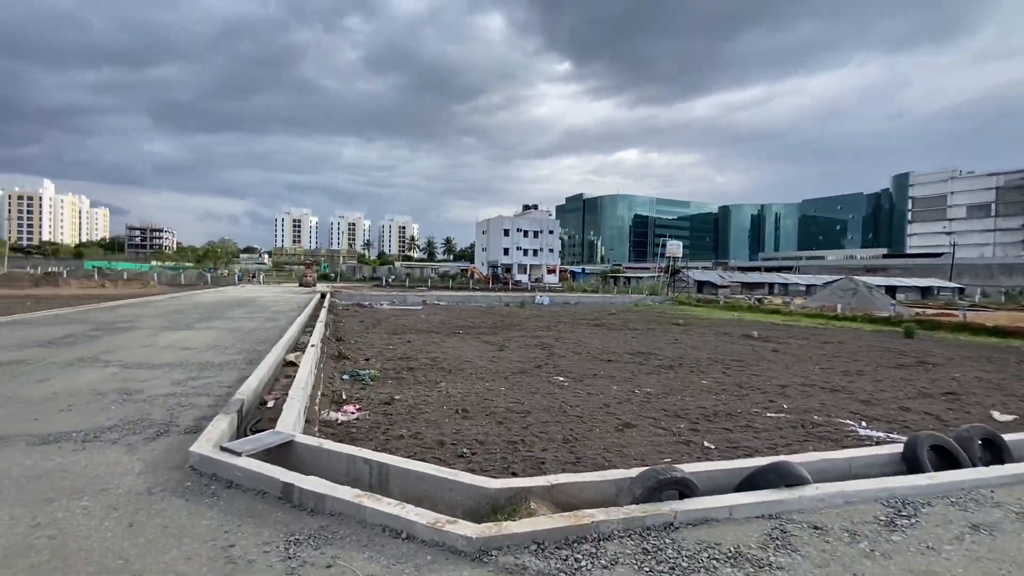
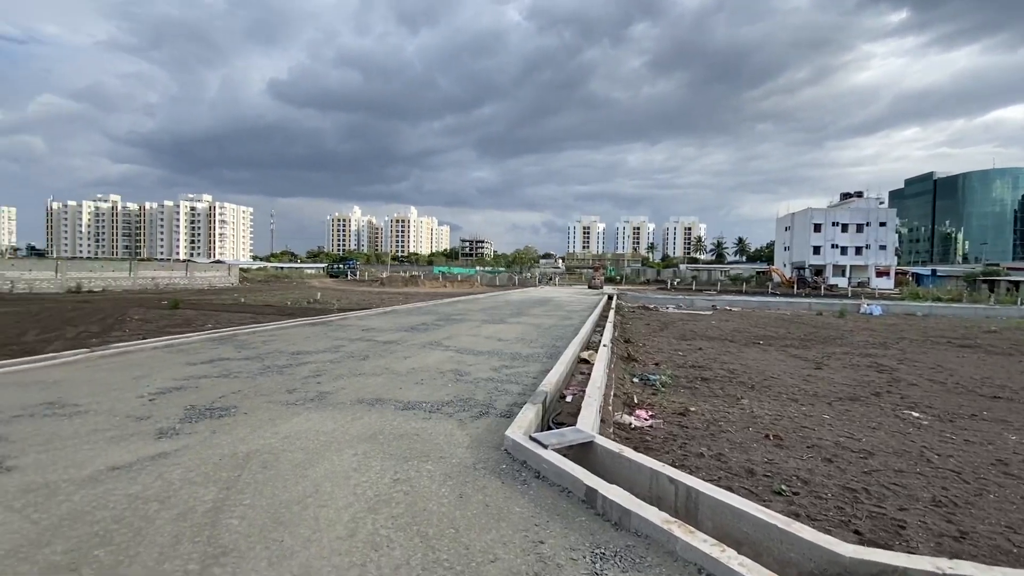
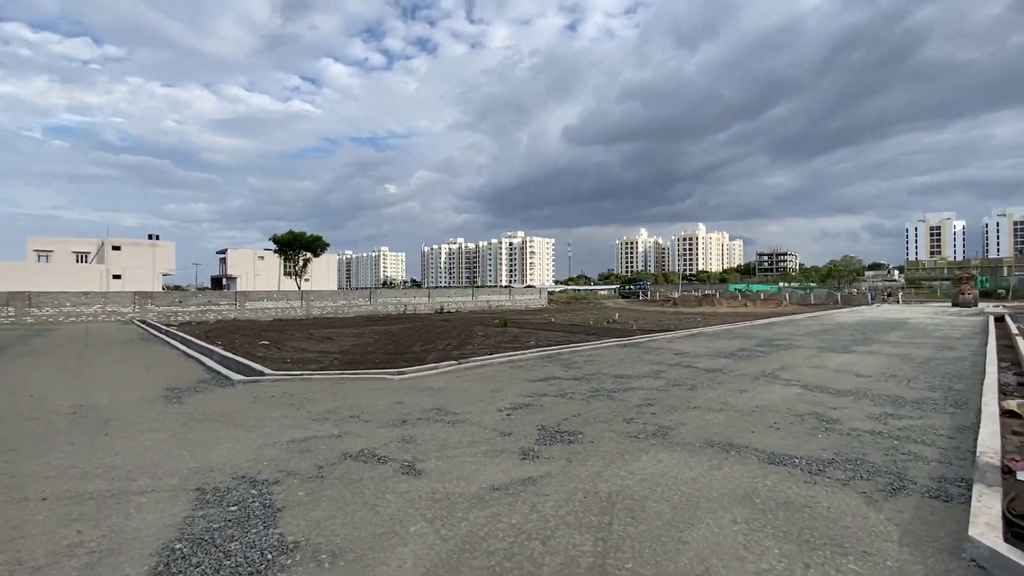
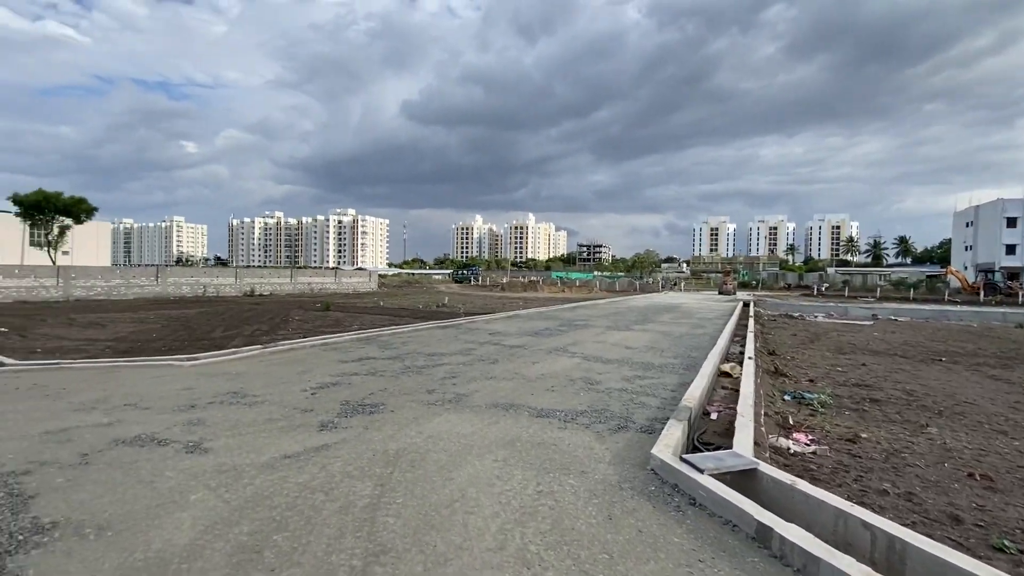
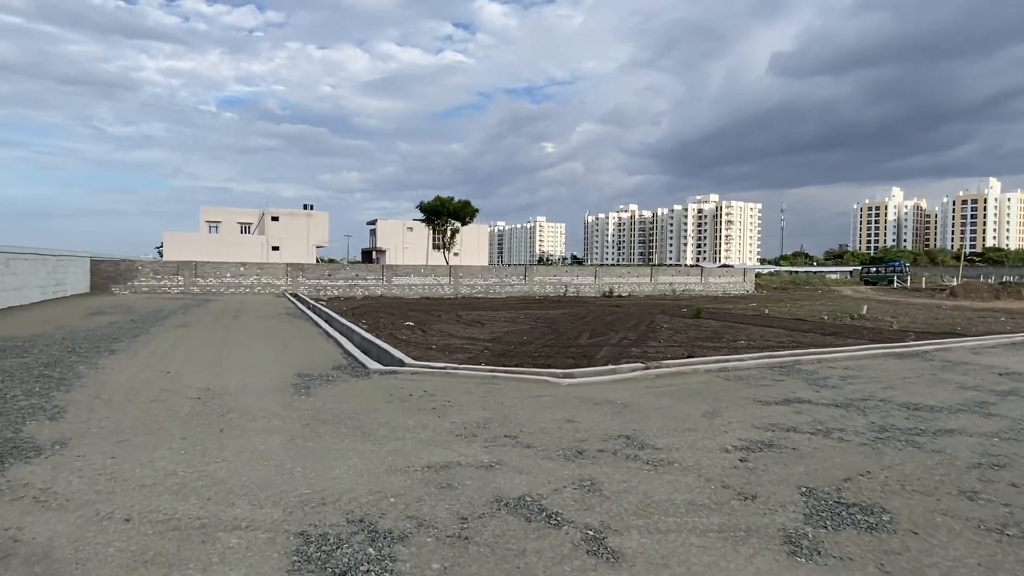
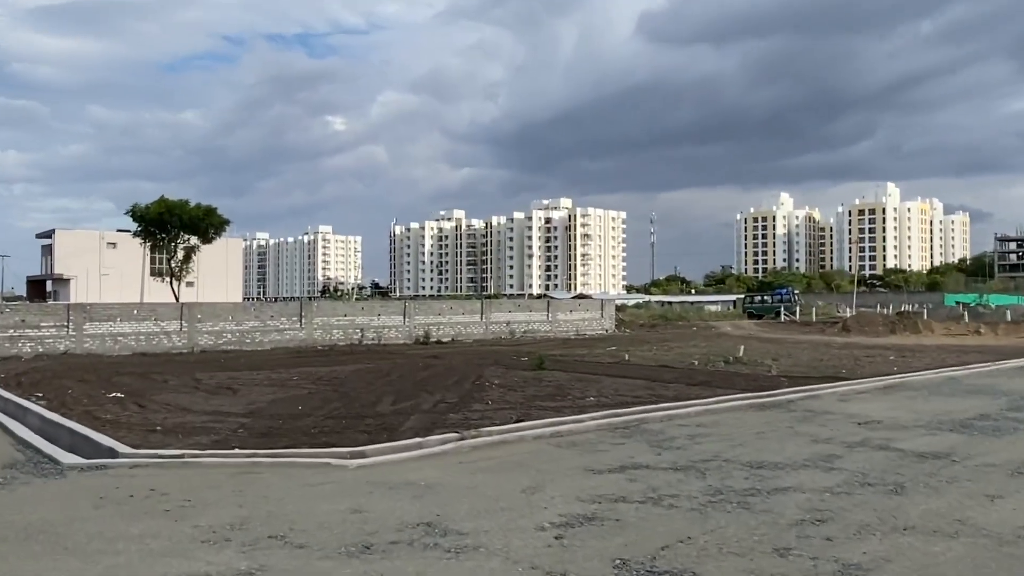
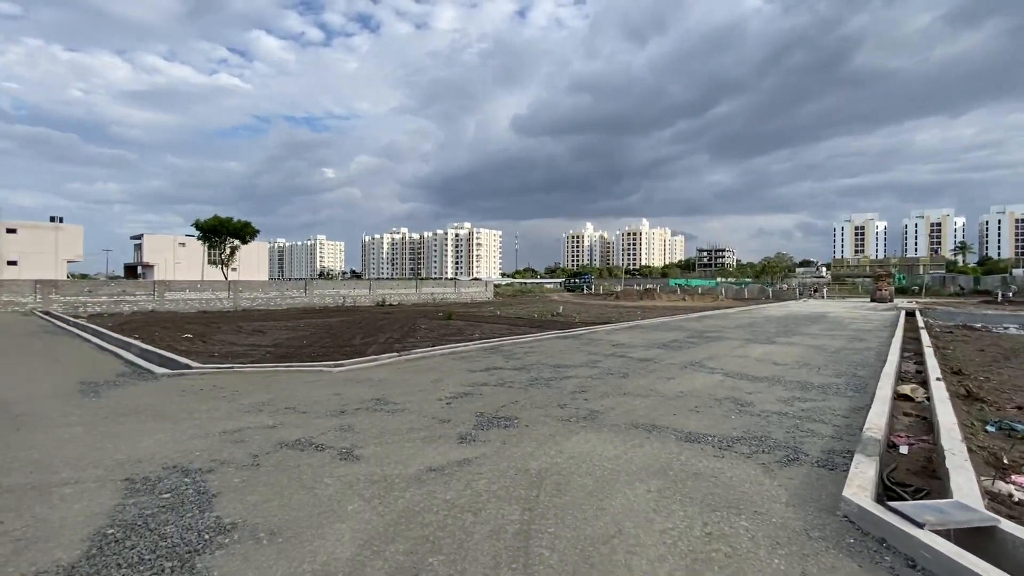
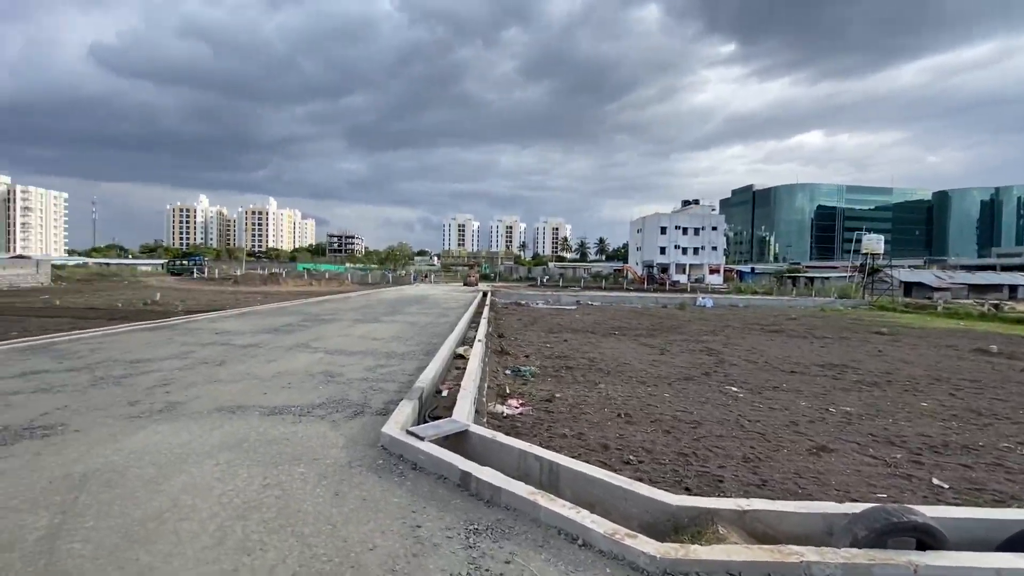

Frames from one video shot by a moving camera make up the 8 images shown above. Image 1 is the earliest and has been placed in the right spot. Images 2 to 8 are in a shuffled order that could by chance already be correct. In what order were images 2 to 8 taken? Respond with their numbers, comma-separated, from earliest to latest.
8, 2, 4, 7, 3, 6, 5
